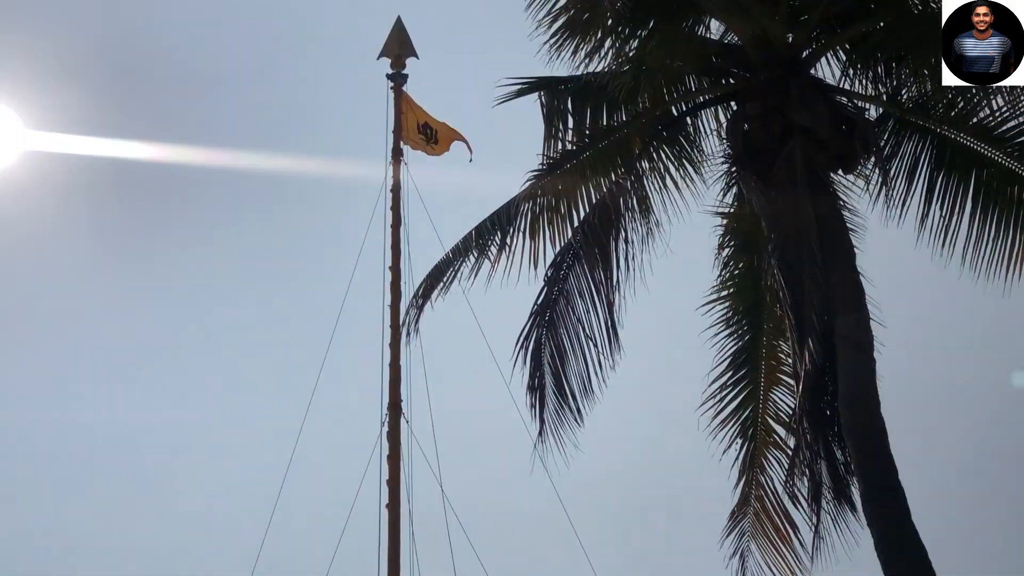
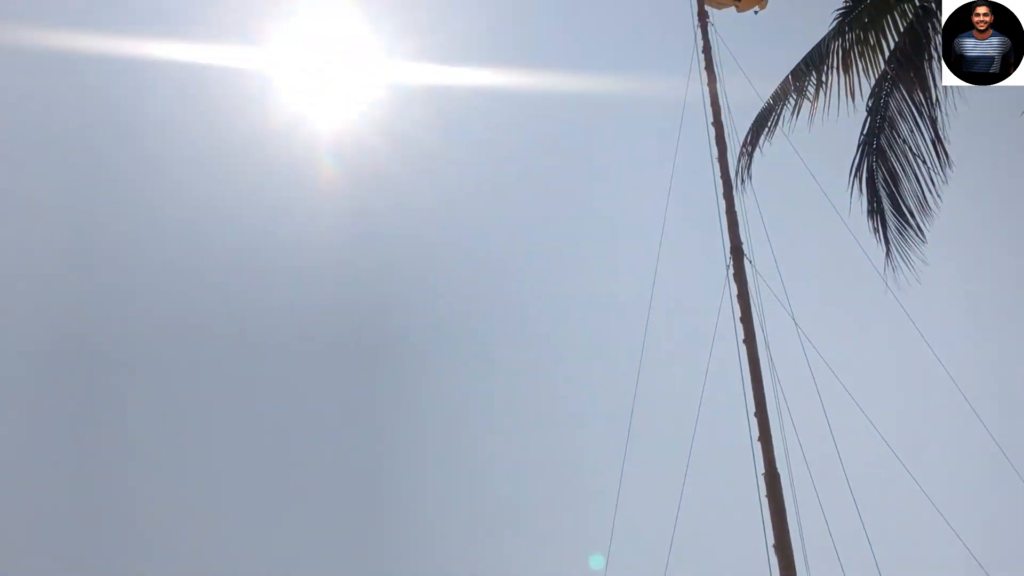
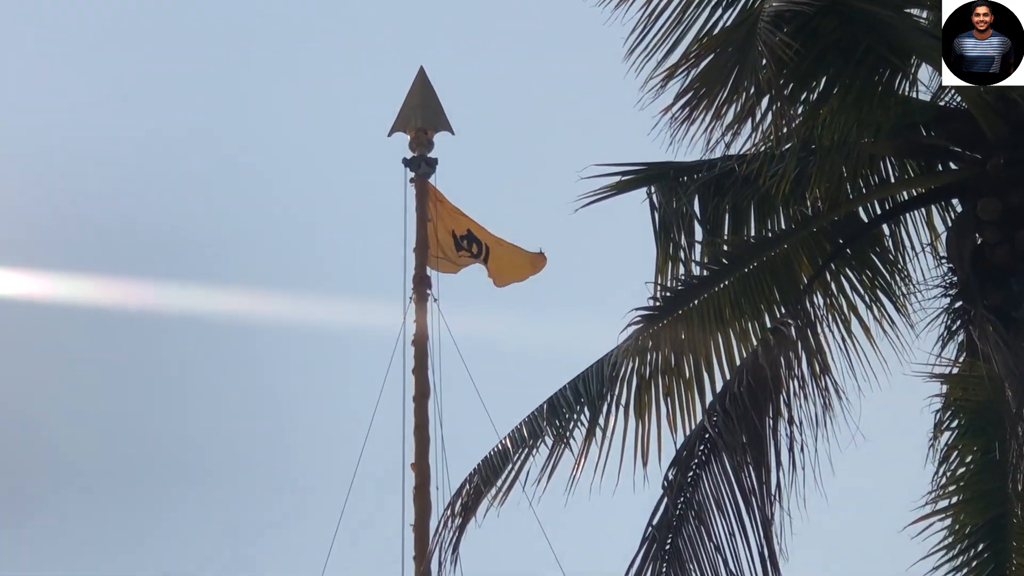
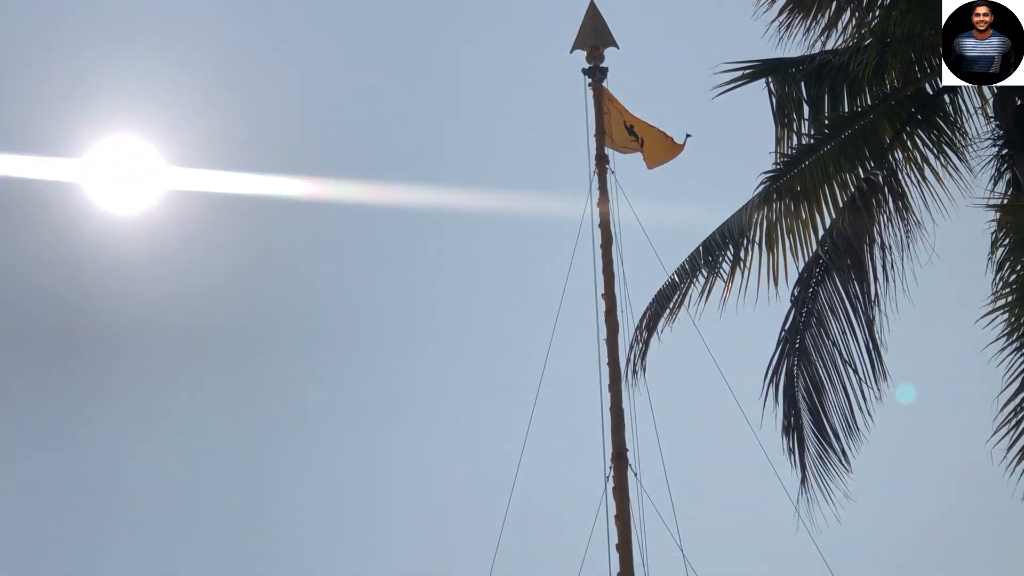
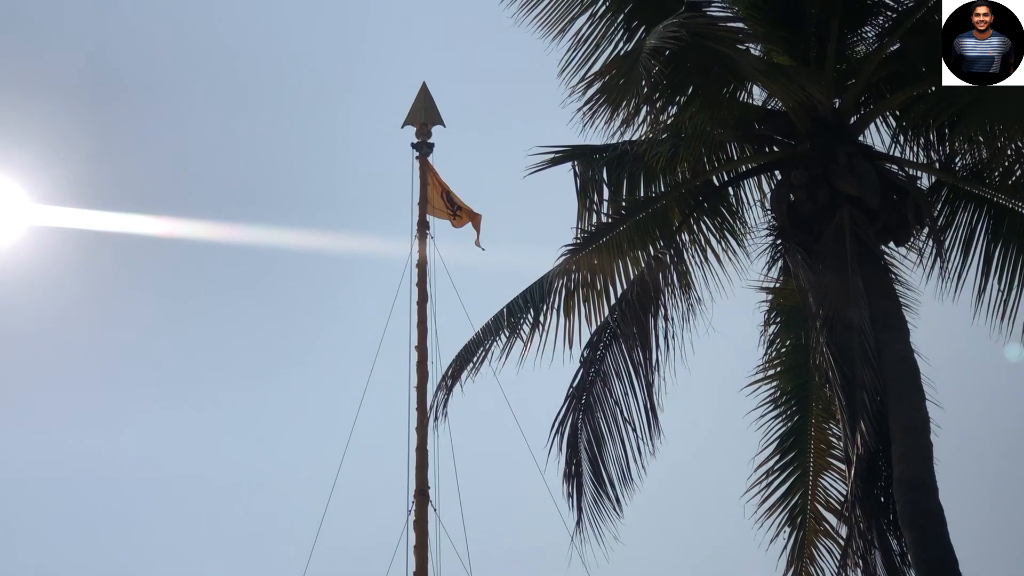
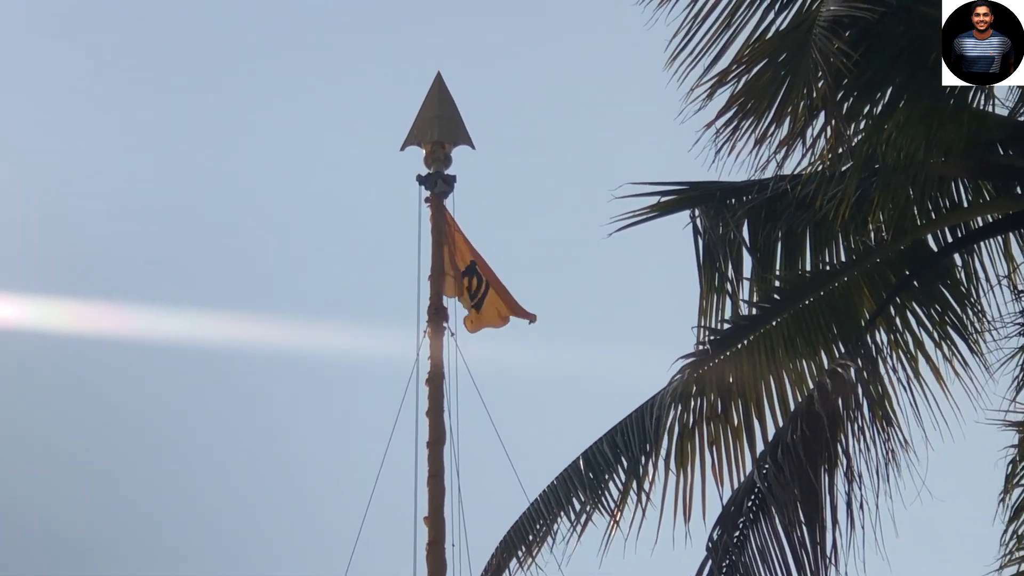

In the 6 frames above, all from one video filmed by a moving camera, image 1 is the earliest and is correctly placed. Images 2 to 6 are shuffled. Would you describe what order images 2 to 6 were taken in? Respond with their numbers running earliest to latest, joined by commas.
5, 3, 6, 4, 2
